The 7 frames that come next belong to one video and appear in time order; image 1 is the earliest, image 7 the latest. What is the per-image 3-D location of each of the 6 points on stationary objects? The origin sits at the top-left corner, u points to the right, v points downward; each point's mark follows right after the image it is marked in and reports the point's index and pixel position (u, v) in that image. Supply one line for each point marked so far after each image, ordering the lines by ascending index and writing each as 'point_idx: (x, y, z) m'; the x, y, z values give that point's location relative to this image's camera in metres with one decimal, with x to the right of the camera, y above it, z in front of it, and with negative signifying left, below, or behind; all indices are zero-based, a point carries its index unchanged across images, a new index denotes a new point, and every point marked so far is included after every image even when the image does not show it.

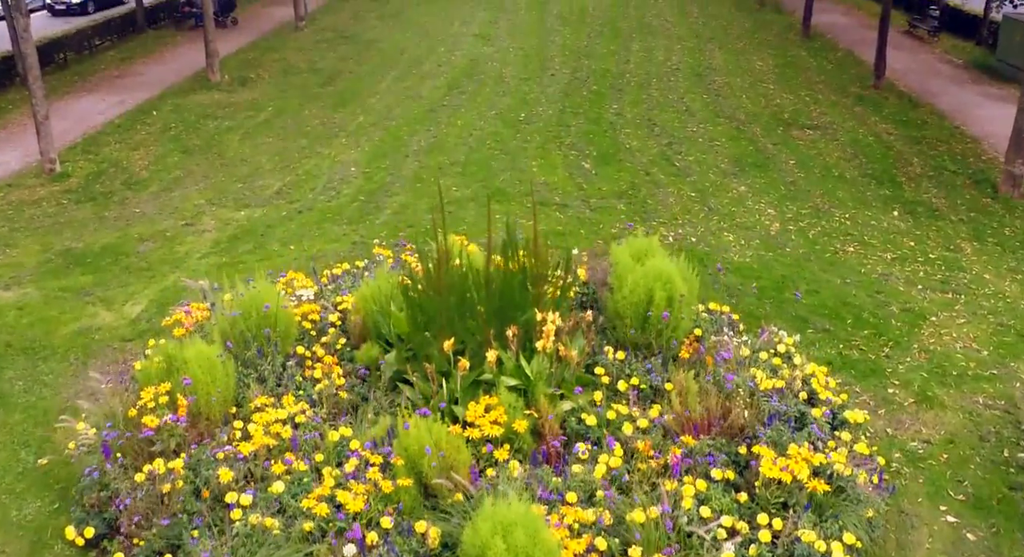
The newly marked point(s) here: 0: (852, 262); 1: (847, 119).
0: (+4.9, +0.2, +13.6) m
1: (+7.1, +3.4, +19.8) m
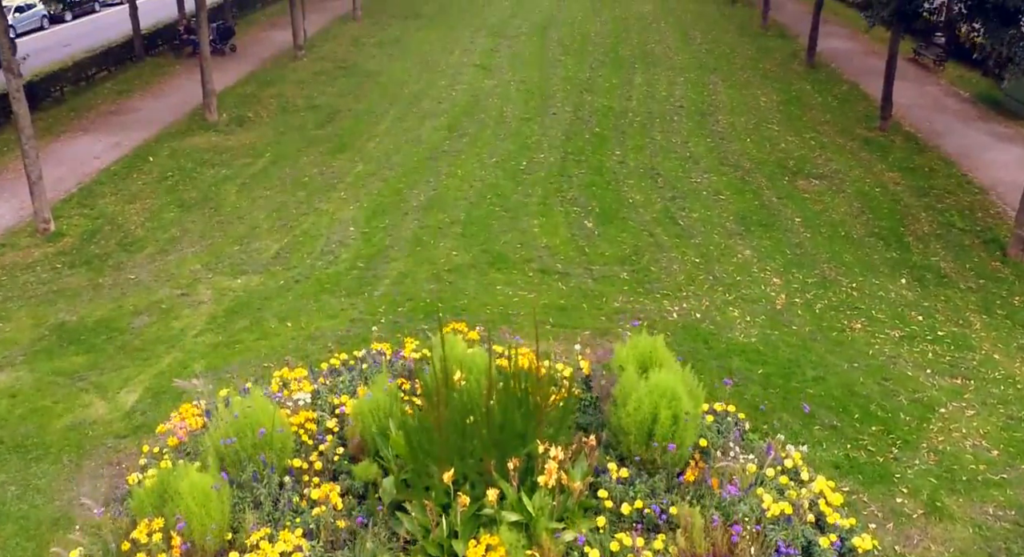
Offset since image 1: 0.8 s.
0: (+5.0, -0.9, +13.4) m
1: (+7.1, +2.3, +19.5) m
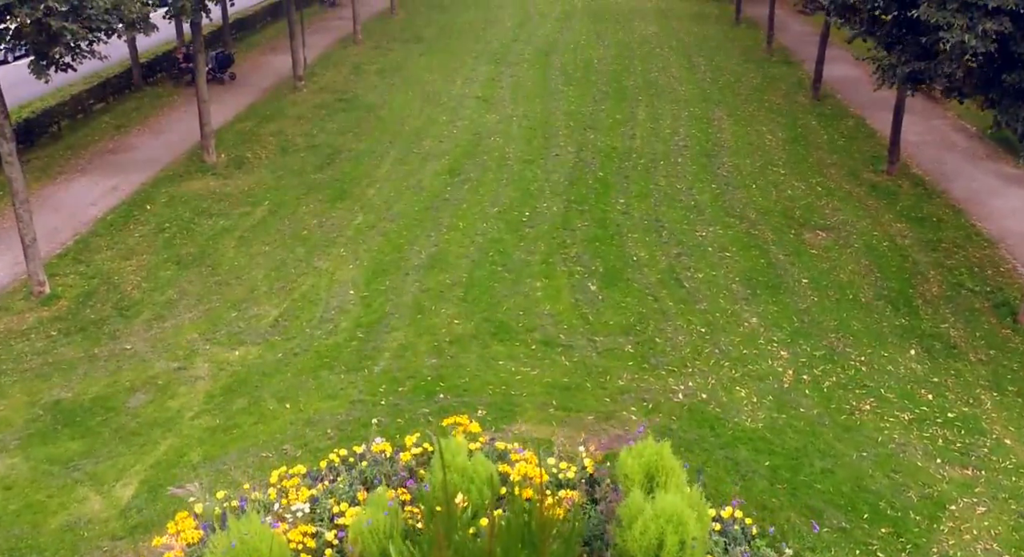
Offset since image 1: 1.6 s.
0: (+5.0, -2.1, +13.1) m
1: (+7.2, +1.3, +19.2) m
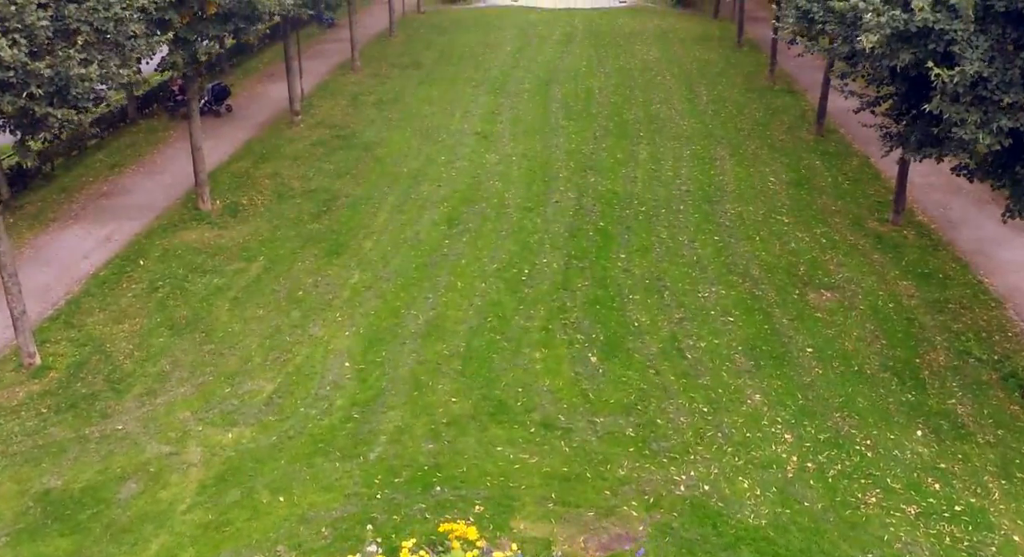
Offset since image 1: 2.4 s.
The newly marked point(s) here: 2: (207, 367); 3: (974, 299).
0: (+5.0, -3.3, +12.9) m
1: (+7.1, +0.1, +18.9) m
2: (-5.2, -1.5, +16.0) m
3: (+9.0, -0.4, +18.3) m
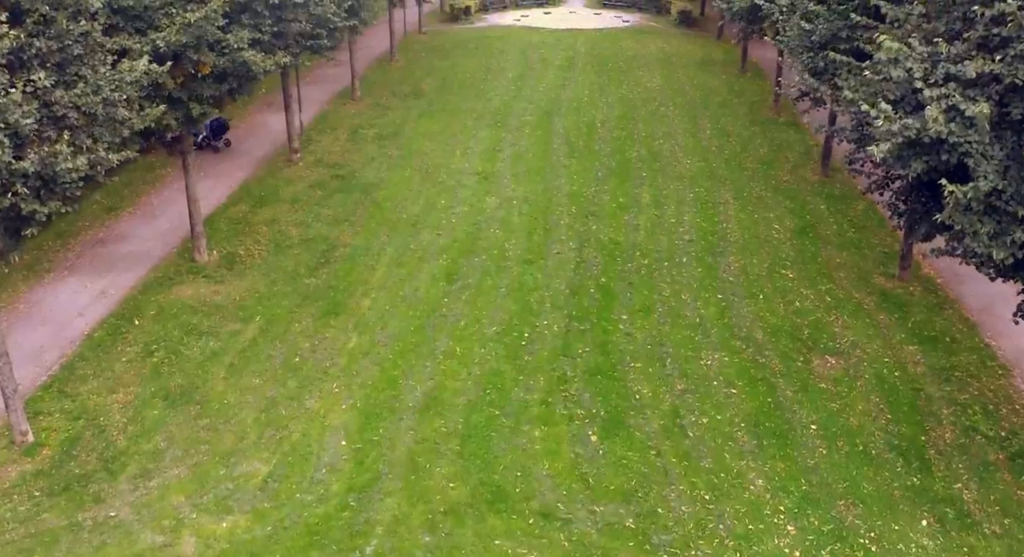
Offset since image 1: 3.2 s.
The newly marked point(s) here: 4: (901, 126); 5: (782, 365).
0: (+4.9, -4.7, +12.6) m
1: (+7.1, -1.2, +18.6) m
2: (-5.2, -2.8, +15.8) m
3: (+9.0, -1.7, +18.0) m
4: (+4.7, +1.8, +11.2) m
5: (+5.1, -1.6, +17.7) m
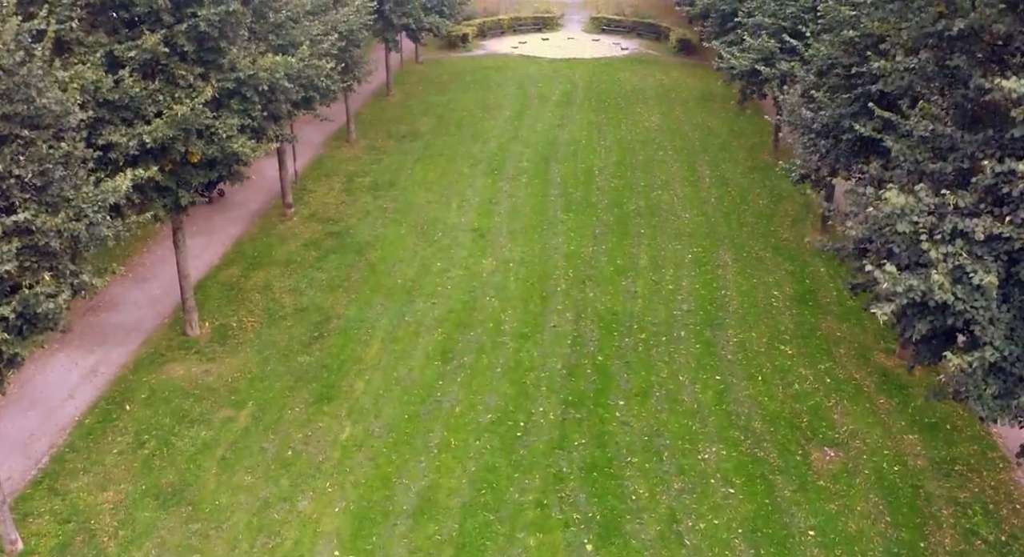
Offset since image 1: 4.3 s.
0: (+4.9, -6.6, +12.5) m
1: (+7.1, -2.9, +18.4) m
2: (-5.3, -4.6, +15.6) m
3: (+8.9, -3.4, +17.8) m
4: (+4.6, -0.1, +10.9) m
5: (+5.0, -3.4, +17.5) m
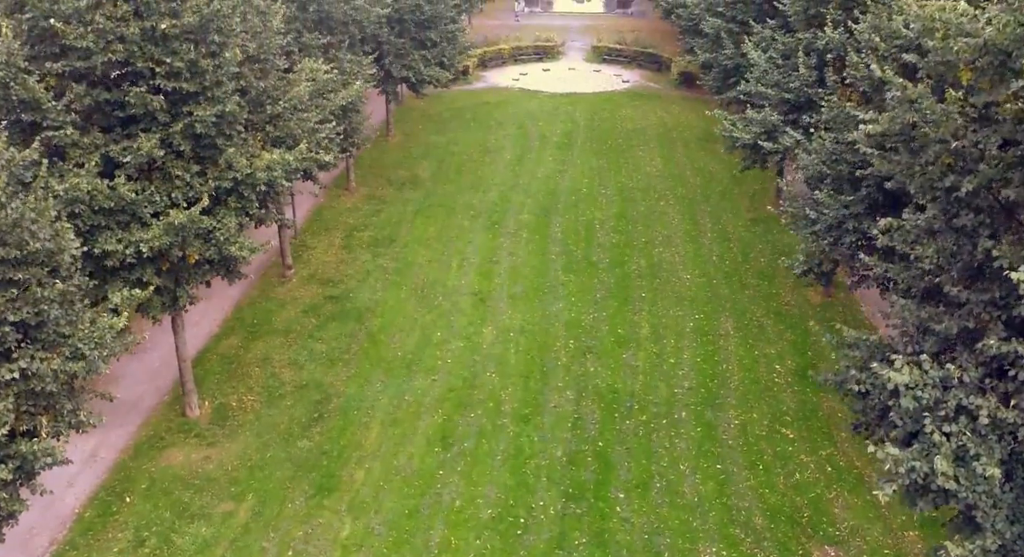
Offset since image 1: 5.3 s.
0: (+4.9, -8.6, +12.6) m
1: (+7.1, -4.7, +18.4) m
2: (-5.3, -6.5, +15.7) m
3: (+8.9, -5.3, +17.8) m
4: (+4.6, -2.1, +10.8) m
5: (+5.0, -5.3, +17.5) m
